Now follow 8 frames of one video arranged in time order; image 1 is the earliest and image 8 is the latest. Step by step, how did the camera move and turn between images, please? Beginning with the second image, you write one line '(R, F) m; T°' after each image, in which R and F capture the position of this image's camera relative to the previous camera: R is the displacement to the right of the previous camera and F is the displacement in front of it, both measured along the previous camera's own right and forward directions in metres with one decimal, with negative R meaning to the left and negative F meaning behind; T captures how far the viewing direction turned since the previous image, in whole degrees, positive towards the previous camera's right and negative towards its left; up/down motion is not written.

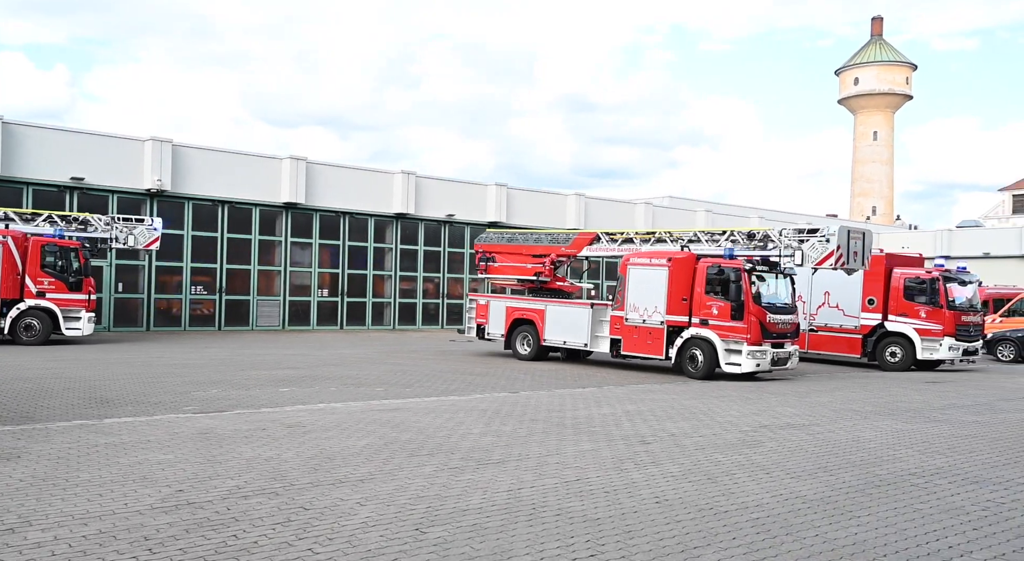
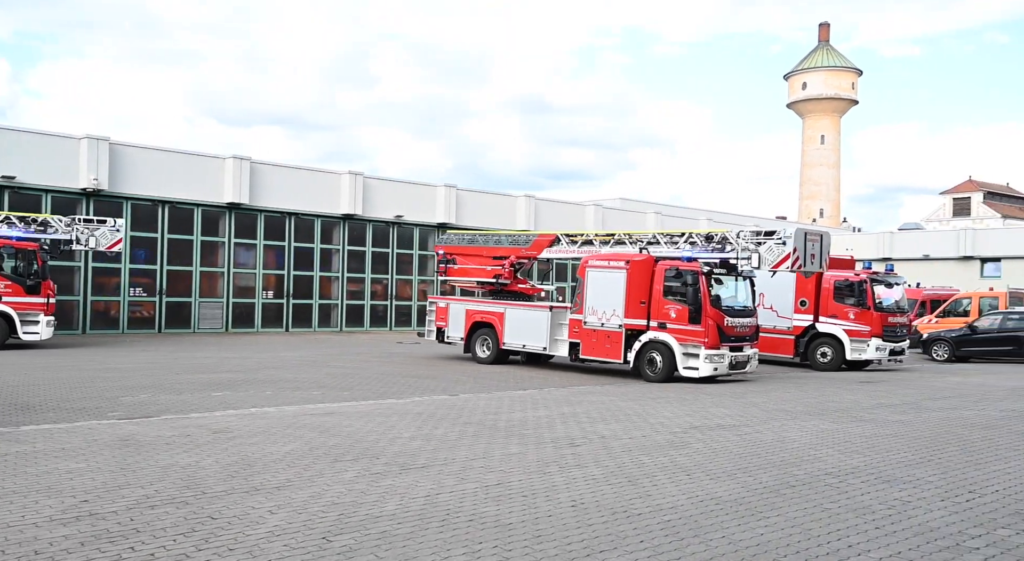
(+0.1, 0.0) m; +3°
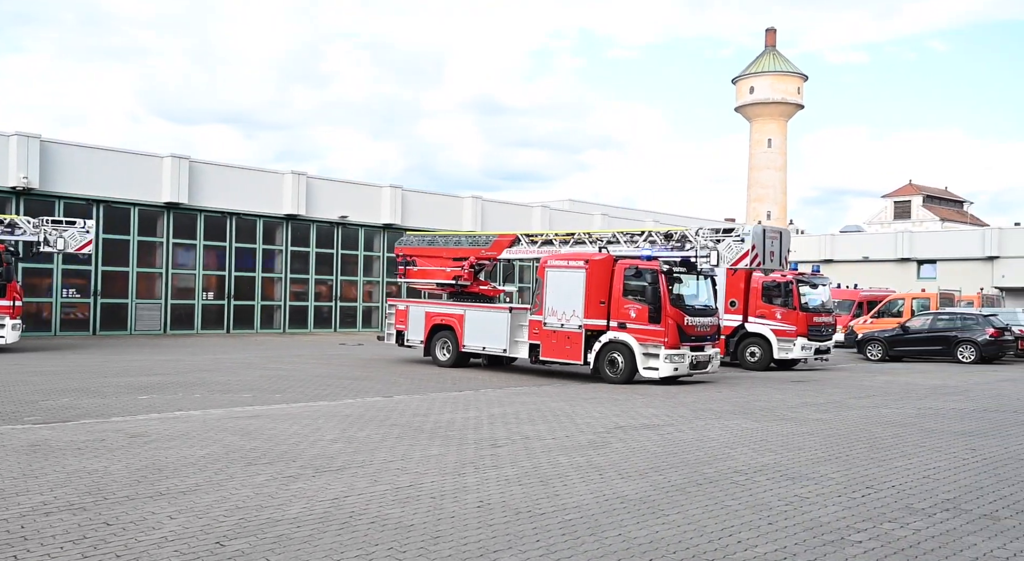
(+0.1, 0.0) m; +3°
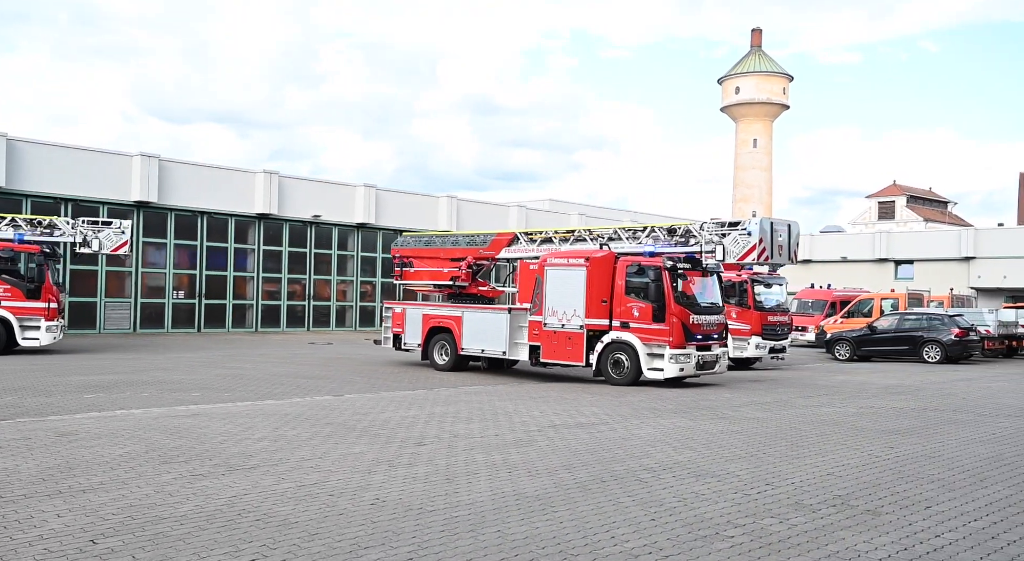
(+0.3, -0.1) m; +1°
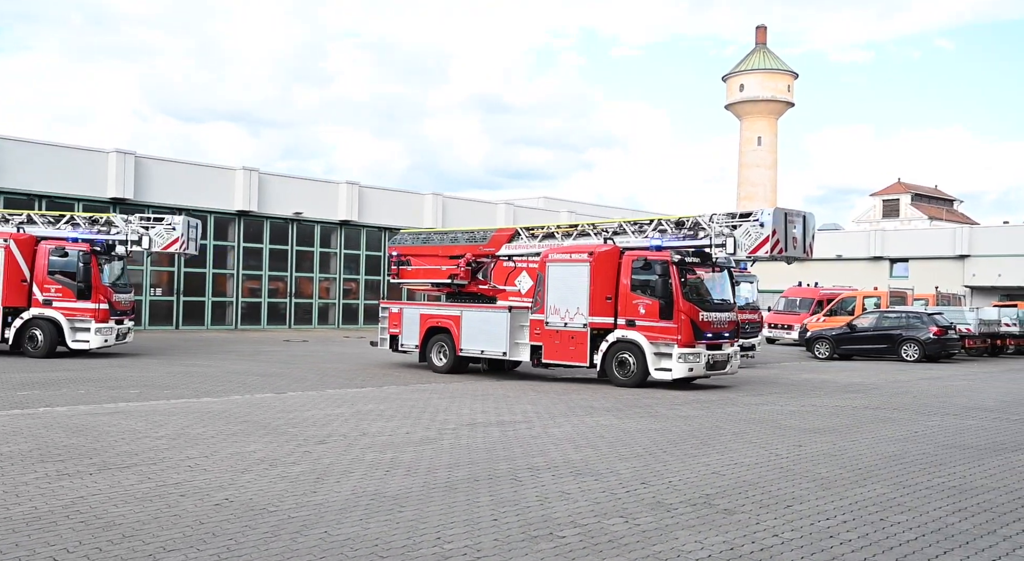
(+0.5, 0.0) m; 0°
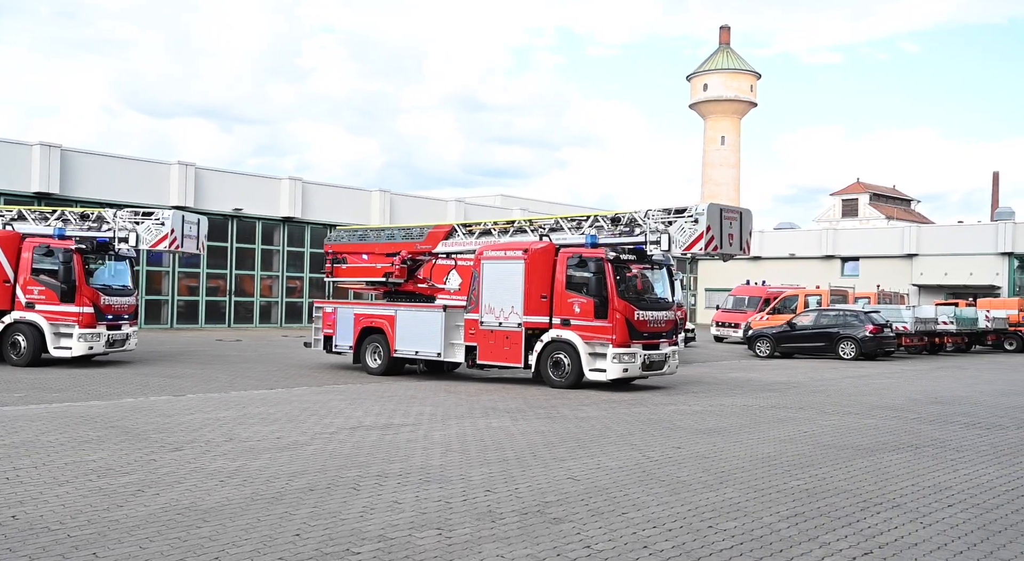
(+0.5, +0.1) m; +2°
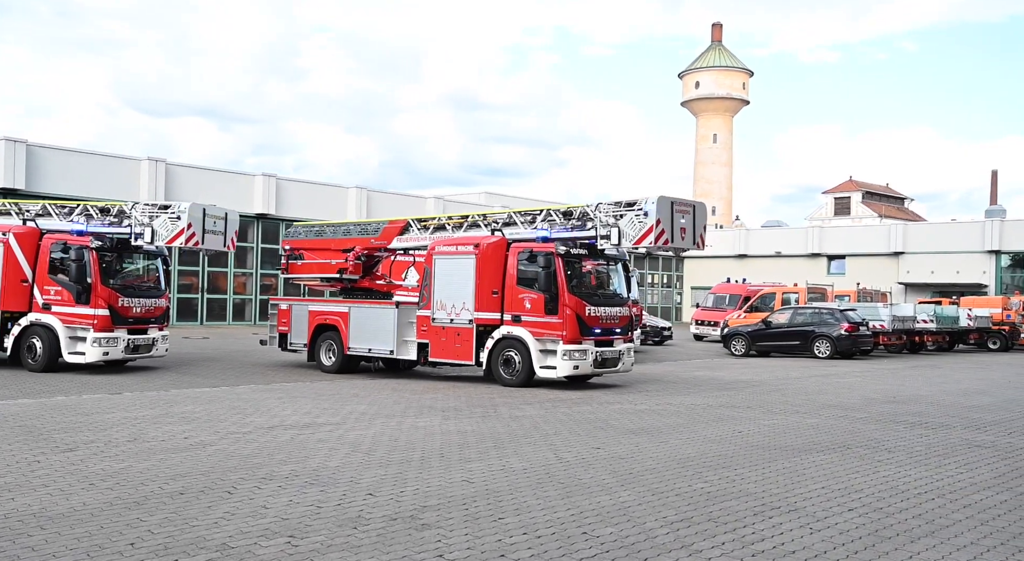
(+0.4, +0.2) m; 0°
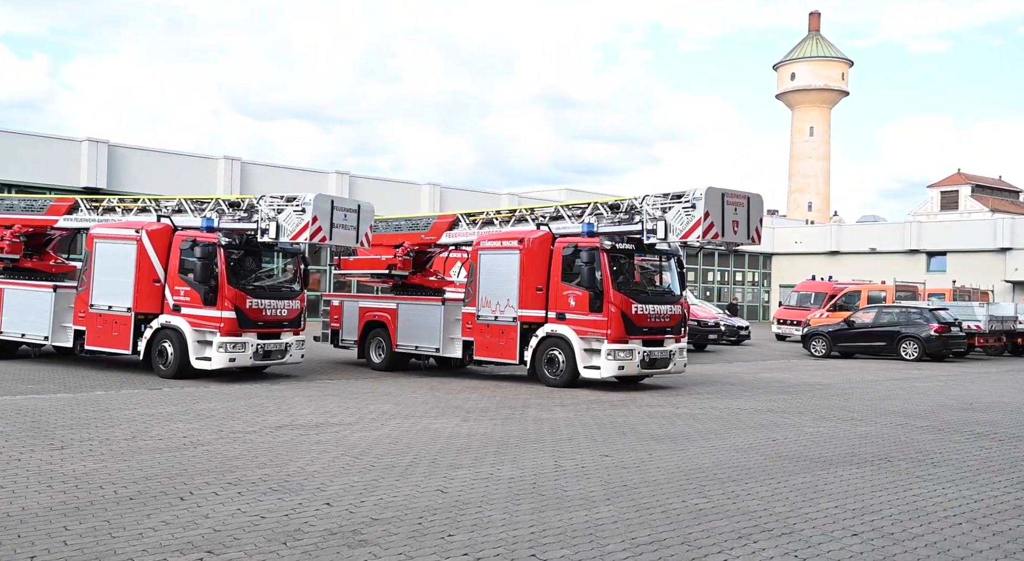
(+0.4, +0.3) m; -6°
